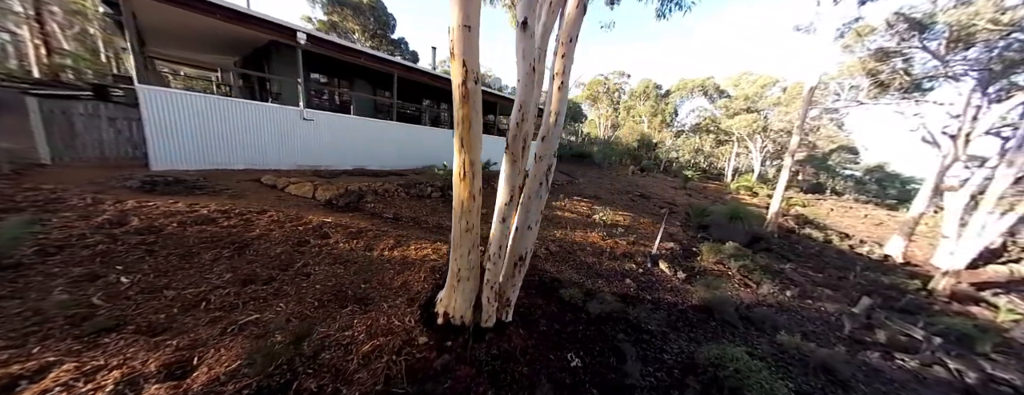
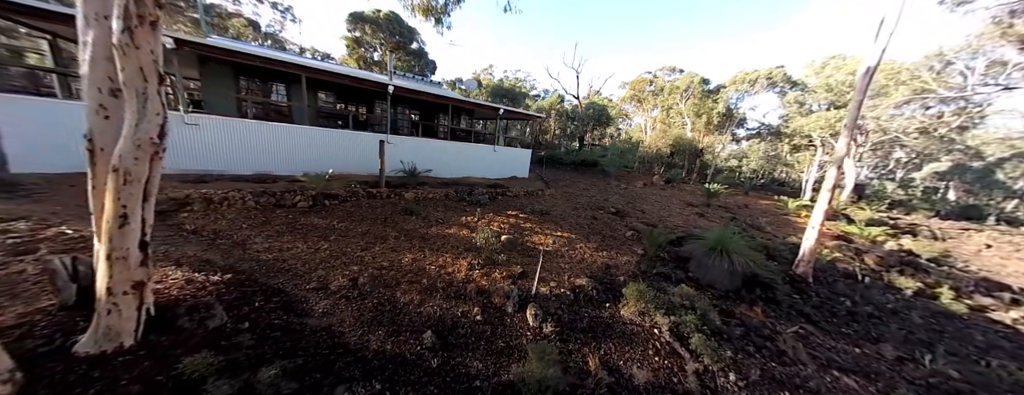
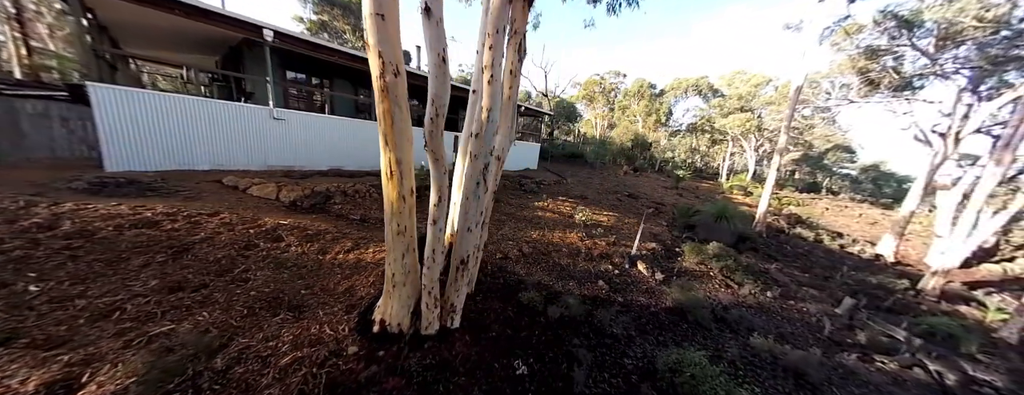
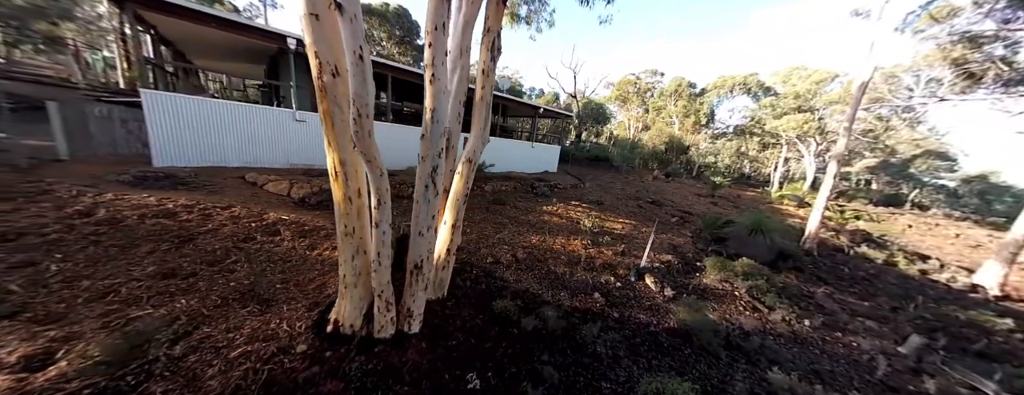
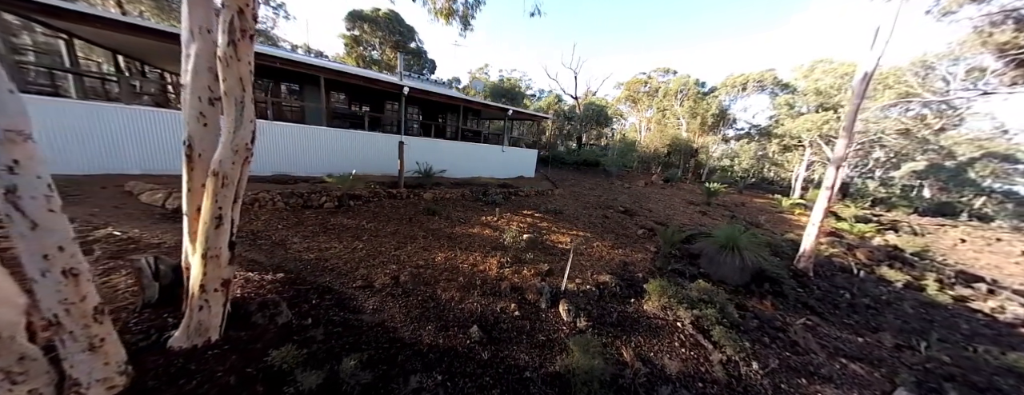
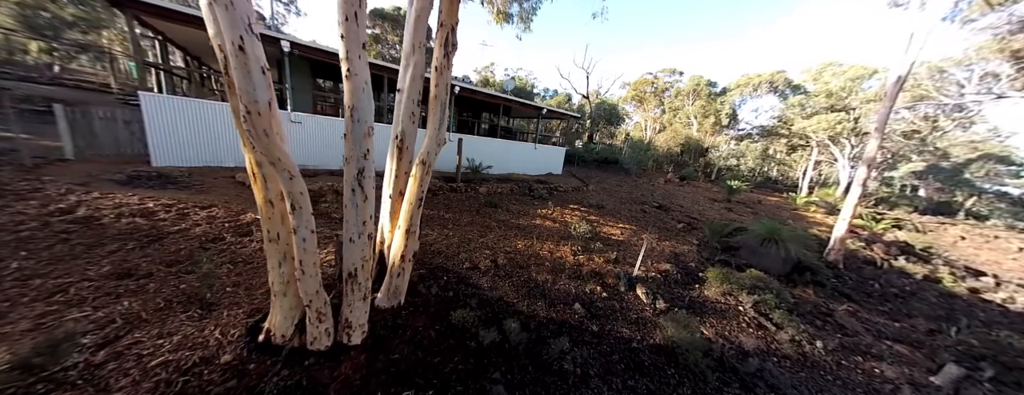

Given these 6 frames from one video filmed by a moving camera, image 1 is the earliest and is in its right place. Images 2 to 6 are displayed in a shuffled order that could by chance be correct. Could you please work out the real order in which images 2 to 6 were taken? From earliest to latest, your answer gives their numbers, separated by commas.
3, 4, 6, 5, 2
